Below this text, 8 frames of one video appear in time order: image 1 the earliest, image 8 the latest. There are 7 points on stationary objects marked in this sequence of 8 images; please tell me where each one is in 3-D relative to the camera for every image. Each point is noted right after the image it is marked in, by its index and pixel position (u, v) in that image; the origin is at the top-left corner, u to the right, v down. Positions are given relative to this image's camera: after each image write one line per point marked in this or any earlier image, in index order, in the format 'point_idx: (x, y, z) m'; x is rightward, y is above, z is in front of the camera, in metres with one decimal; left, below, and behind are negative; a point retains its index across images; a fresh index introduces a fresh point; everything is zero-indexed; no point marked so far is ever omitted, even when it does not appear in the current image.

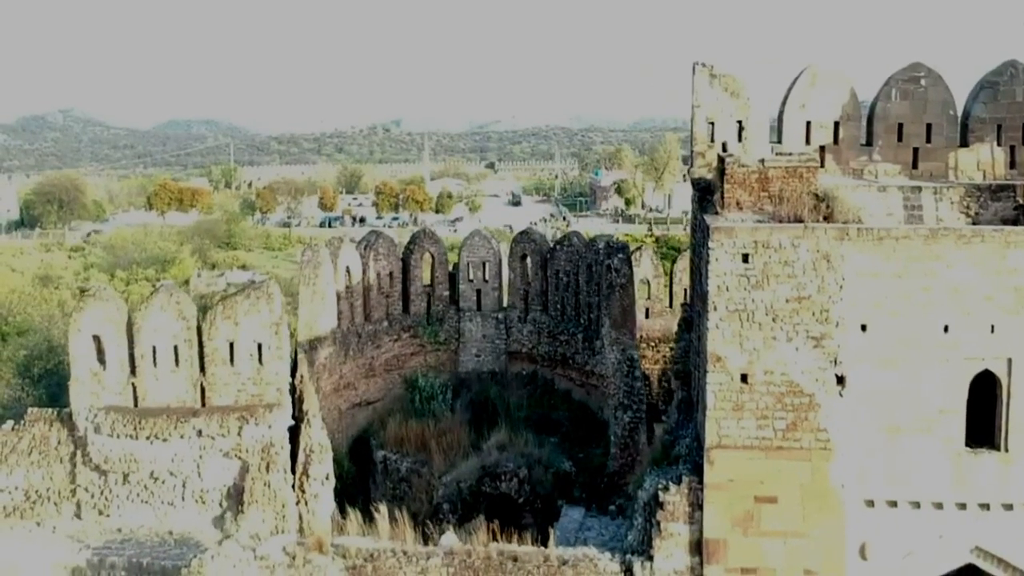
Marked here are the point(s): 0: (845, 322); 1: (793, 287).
0: (+2.1, -0.2, +6.4) m
1: (+1.8, 0.0, +6.4) m
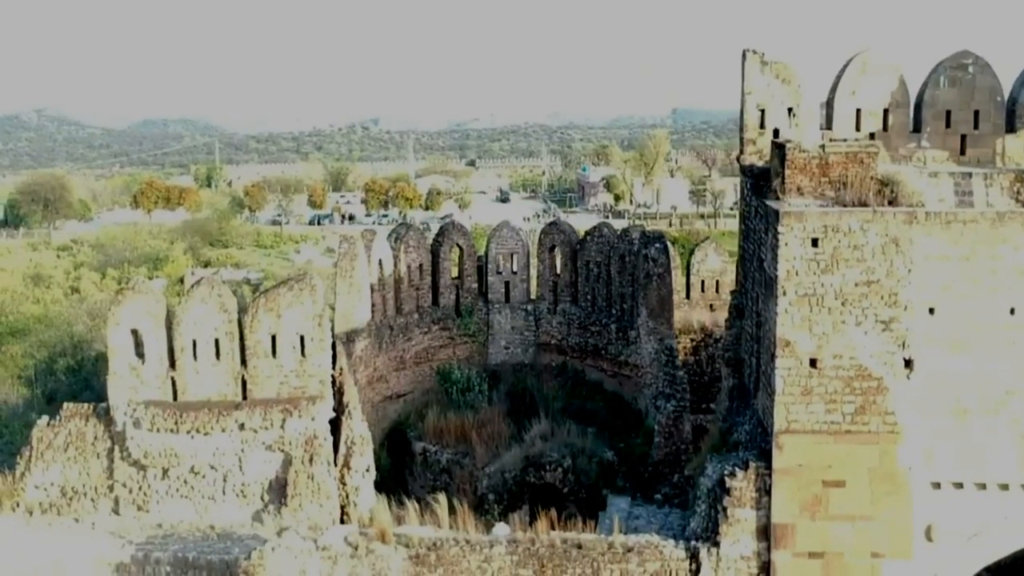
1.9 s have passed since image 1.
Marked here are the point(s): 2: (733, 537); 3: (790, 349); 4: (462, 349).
0: (+2.5, -0.1, +6.5) m
1: (+2.2, +0.1, +6.4) m
2: (+1.5, -1.6, +6.7) m
3: (+1.8, -0.4, +6.5) m
4: (-0.6, -0.7, +11.5) m
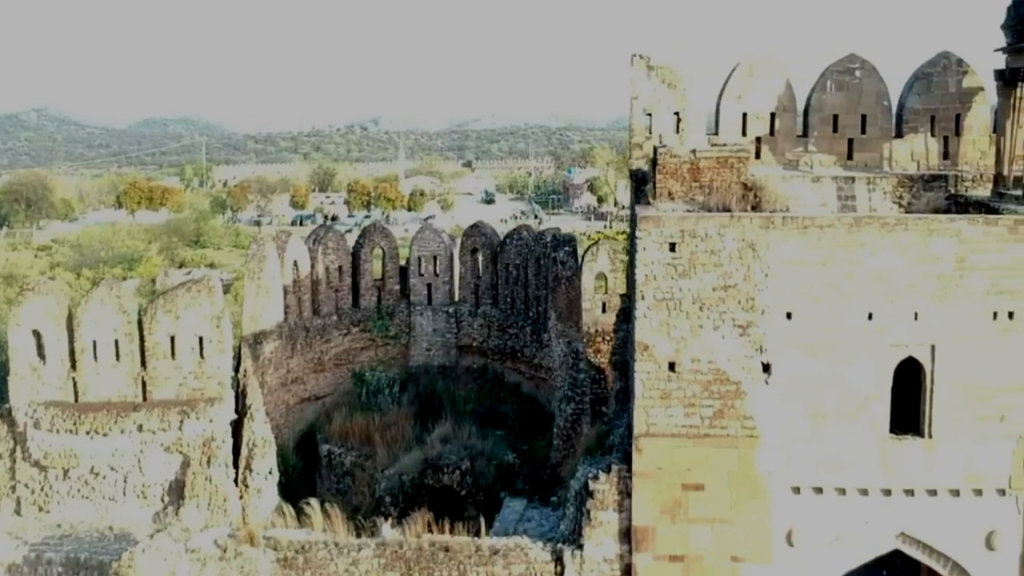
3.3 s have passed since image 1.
0: (+1.6, -0.1, +6.5) m
1: (+1.3, +0.1, +6.5) m
2: (+0.6, -1.7, +6.7) m
3: (+0.9, -0.4, +6.5) m
4: (-1.5, -0.7, +11.5) m
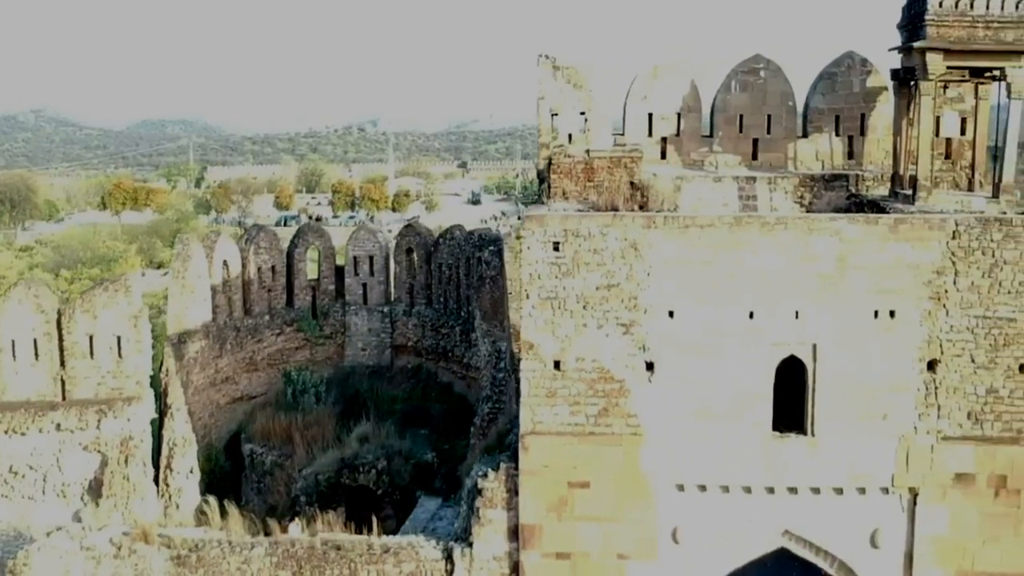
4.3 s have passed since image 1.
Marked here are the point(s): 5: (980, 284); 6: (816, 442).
0: (+0.9, -0.1, +6.5) m
1: (+0.6, +0.1, +6.5) m
2: (-0.2, -1.7, +6.8) m
3: (+0.1, -0.4, +6.6) m
4: (-2.2, -0.7, +11.5) m
5: (+2.9, 0.0, +6.4) m
6: (+1.9, -1.0, +6.5) m
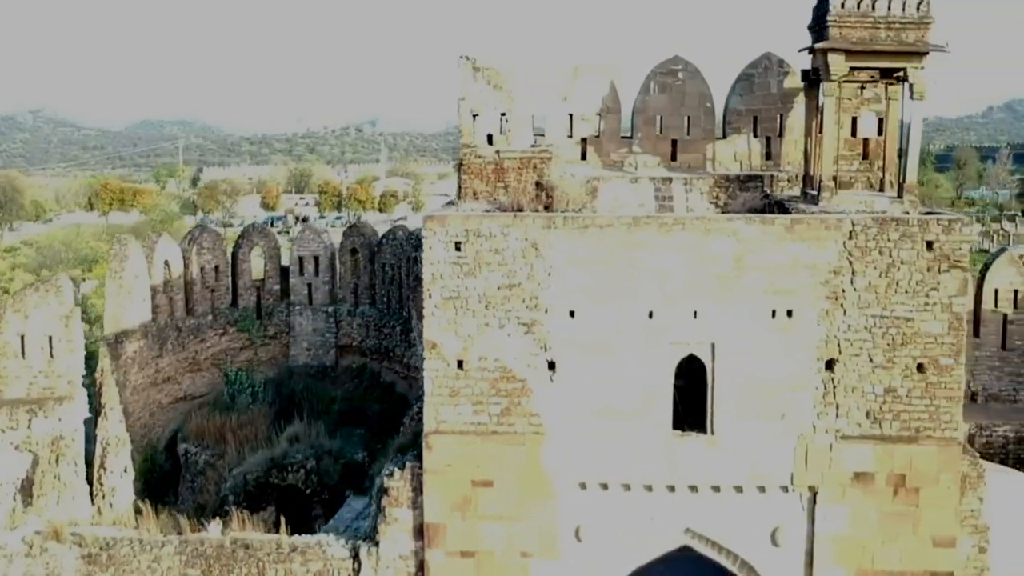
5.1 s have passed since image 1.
0: (+0.3, -0.1, +6.5) m
1: (-0.1, +0.1, +6.5) m
2: (-0.8, -1.7, +6.8) m
3: (-0.5, -0.4, +6.6) m
4: (-2.8, -0.7, +11.6) m
5: (+2.3, 0.0, +6.4) m
6: (+1.3, -1.0, +6.6) m
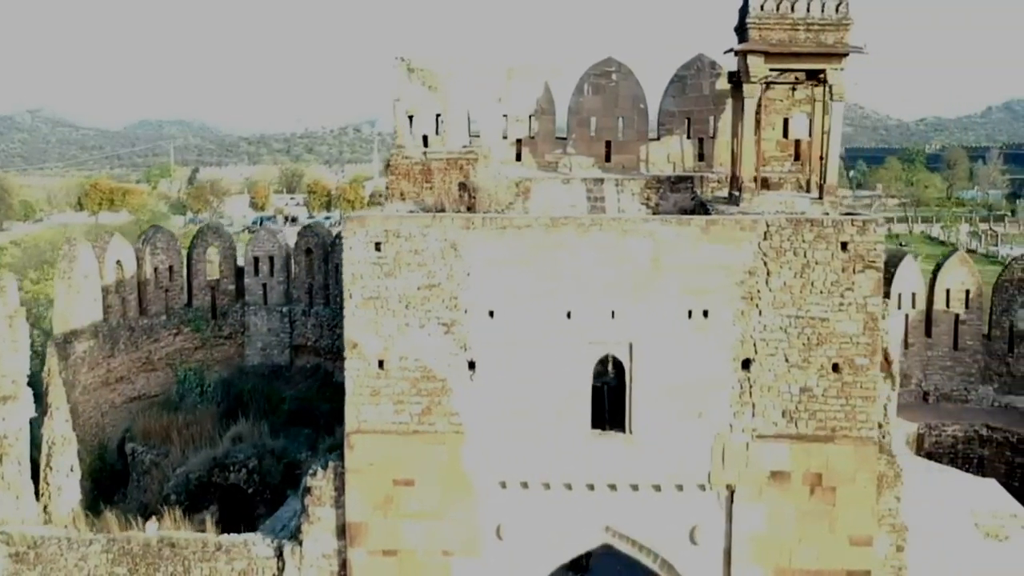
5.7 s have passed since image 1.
0: (-0.2, -0.1, +6.6) m
1: (-0.6, +0.1, +6.6) m
2: (-1.3, -1.7, +6.9) m
3: (-1.0, -0.4, +6.7) m
4: (-3.3, -0.7, +11.6) m
5: (+1.8, 0.0, +6.5) m
6: (+0.8, -1.0, +6.6) m
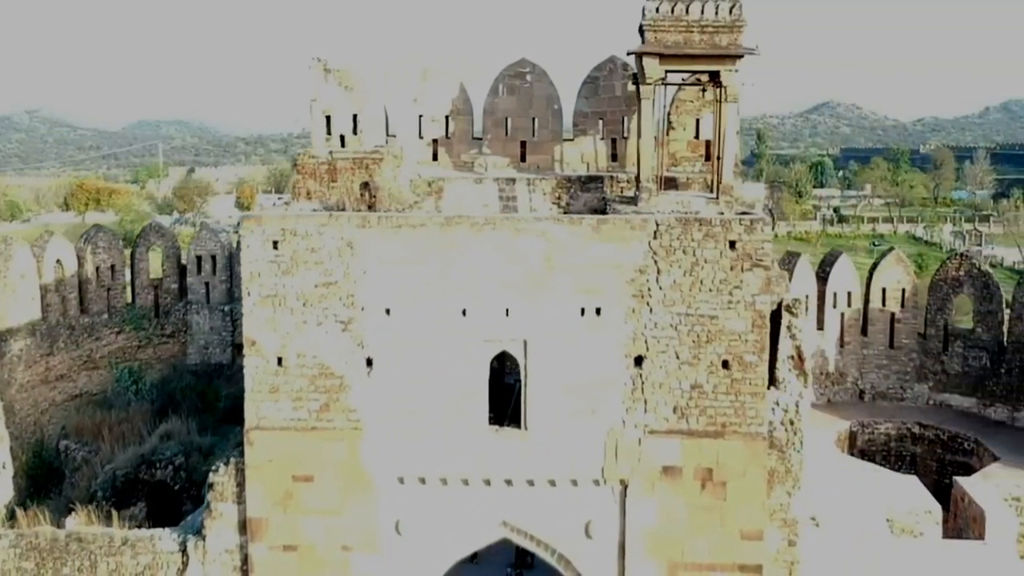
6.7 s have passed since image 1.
0: (-0.9, -0.1, +6.7) m
1: (-1.3, +0.1, +6.7) m
2: (-2.0, -1.7, +6.9) m
3: (-1.7, -0.4, +6.8) m
4: (-4.0, -0.7, +11.7) m
5: (+1.1, 0.0, +6.6) m
6: (+0.1, -1.0, +6.7) m
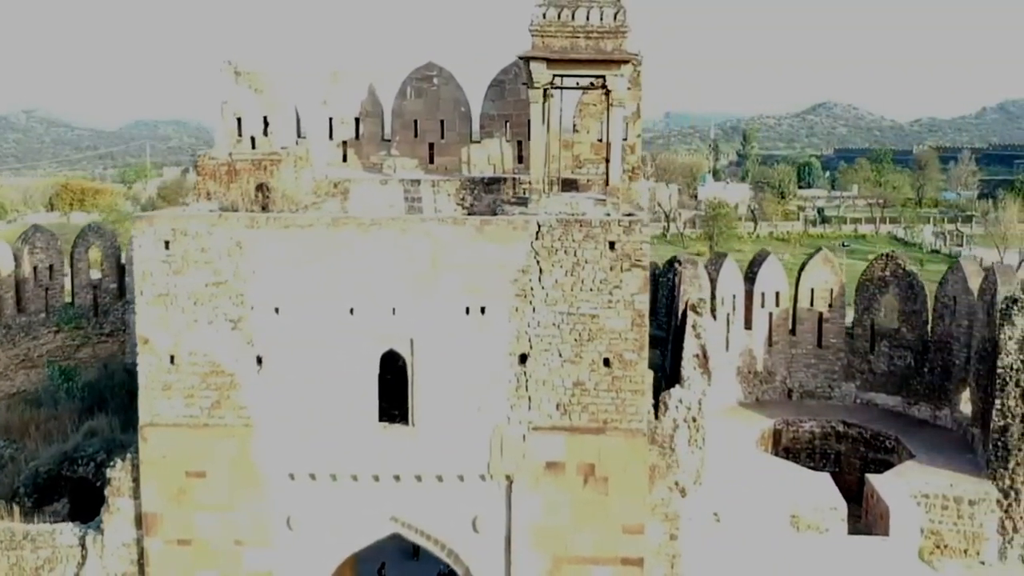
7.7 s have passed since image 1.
0: (-1.7, -0.1, +6.8) m
1: (-2.0, +0.1, +6.8) m
2: (-2.8, -1.6, +7.1) m
3: (-2.4, -0.4, +6.9) m
4: (-4.8, -0.7, +11.8) m
5: (+0.3, 0.0, +6.7) m
6: (-0.7, -1.0, +6.9) m
